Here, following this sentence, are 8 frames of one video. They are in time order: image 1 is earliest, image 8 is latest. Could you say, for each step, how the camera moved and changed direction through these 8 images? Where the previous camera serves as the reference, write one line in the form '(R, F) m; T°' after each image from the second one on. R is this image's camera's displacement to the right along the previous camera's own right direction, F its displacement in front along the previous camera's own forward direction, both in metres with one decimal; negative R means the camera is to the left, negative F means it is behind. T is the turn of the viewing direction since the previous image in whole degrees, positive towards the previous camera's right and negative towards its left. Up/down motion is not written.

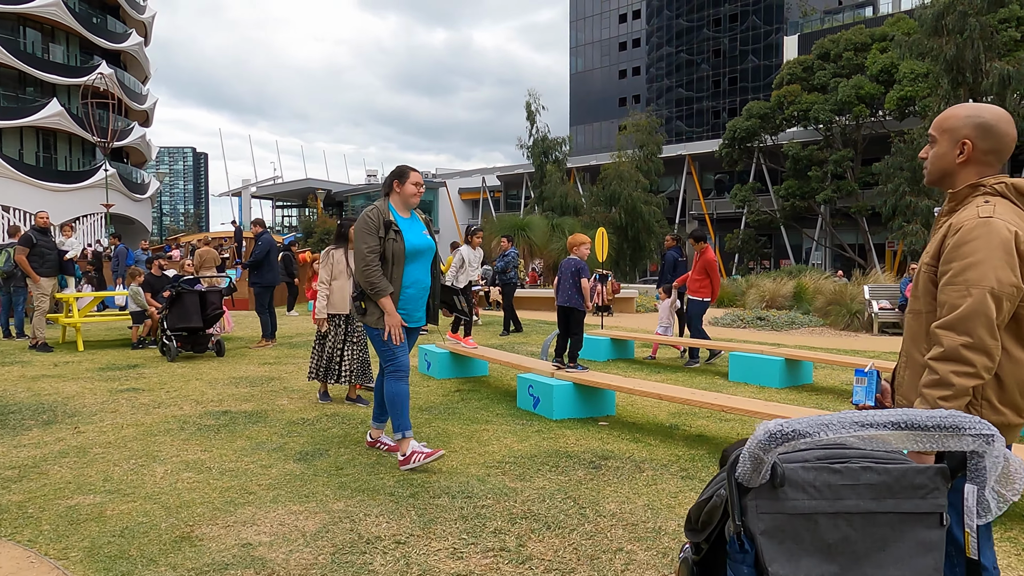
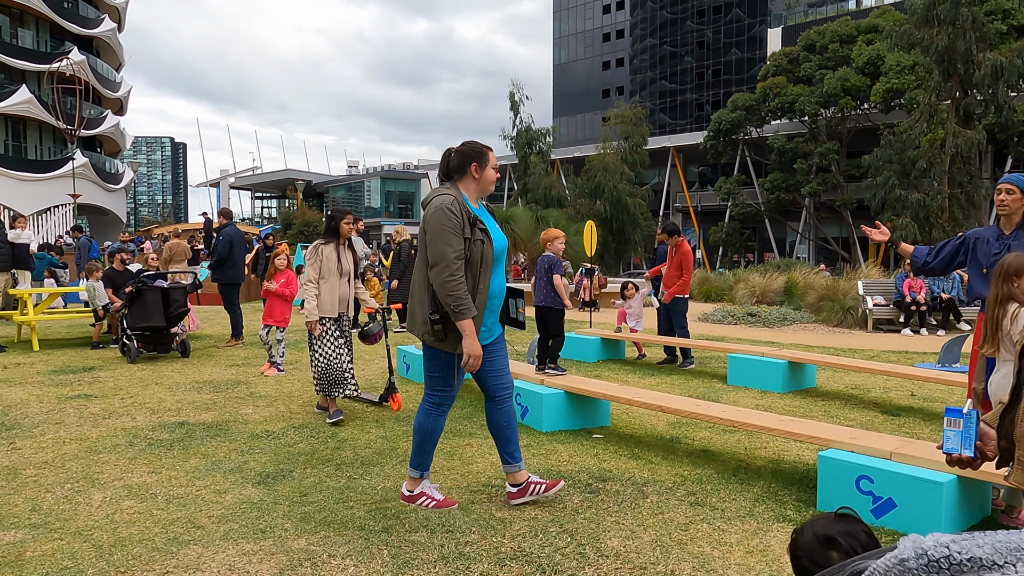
(0.0, +0.5) m; +1°
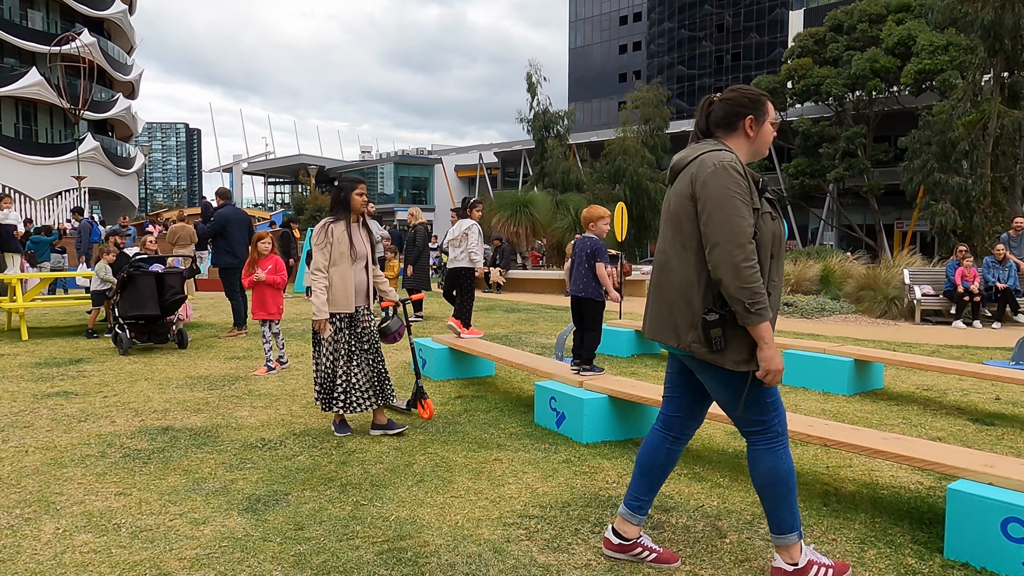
(-0.1, +0.7) m; -1°
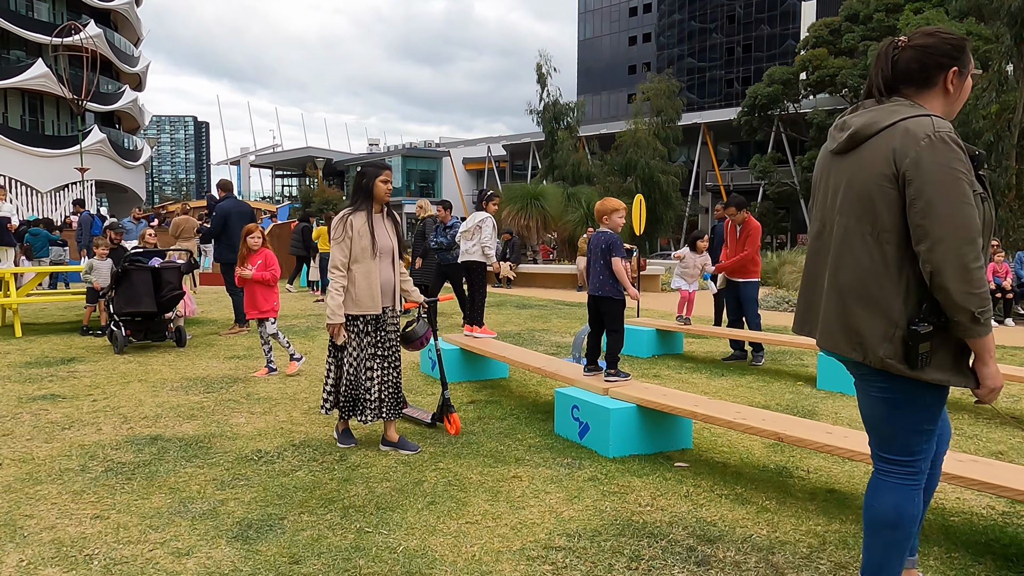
(-0.1, +0.4) m; -1°
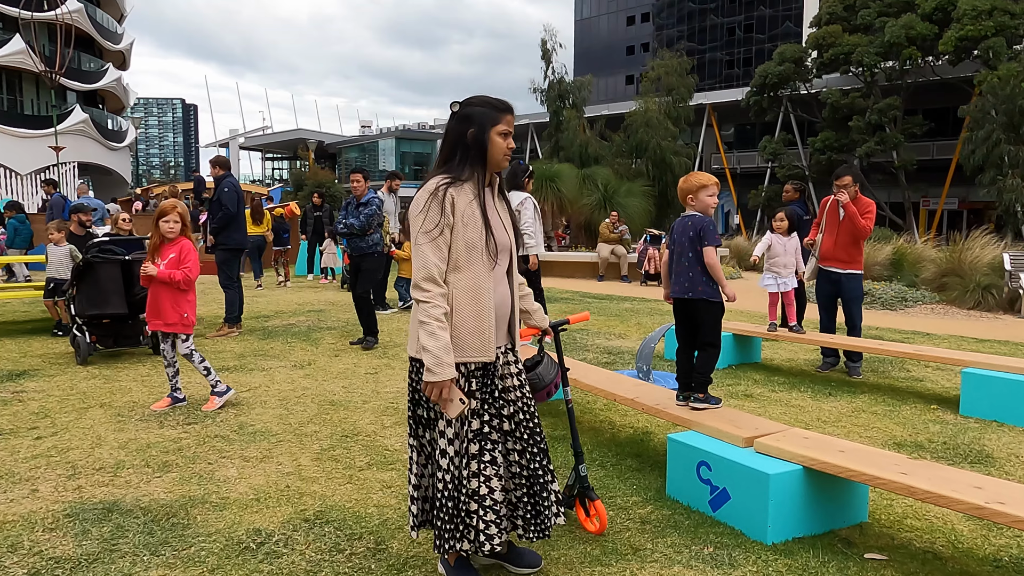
(-0.4, +1.2) m; +1°
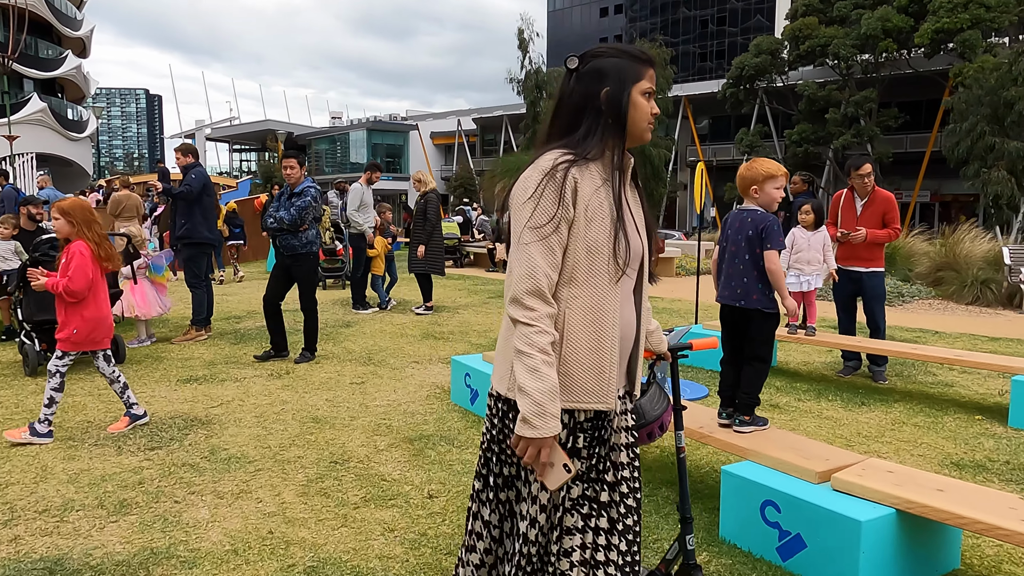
(-0.2, +0.5) m; +2°
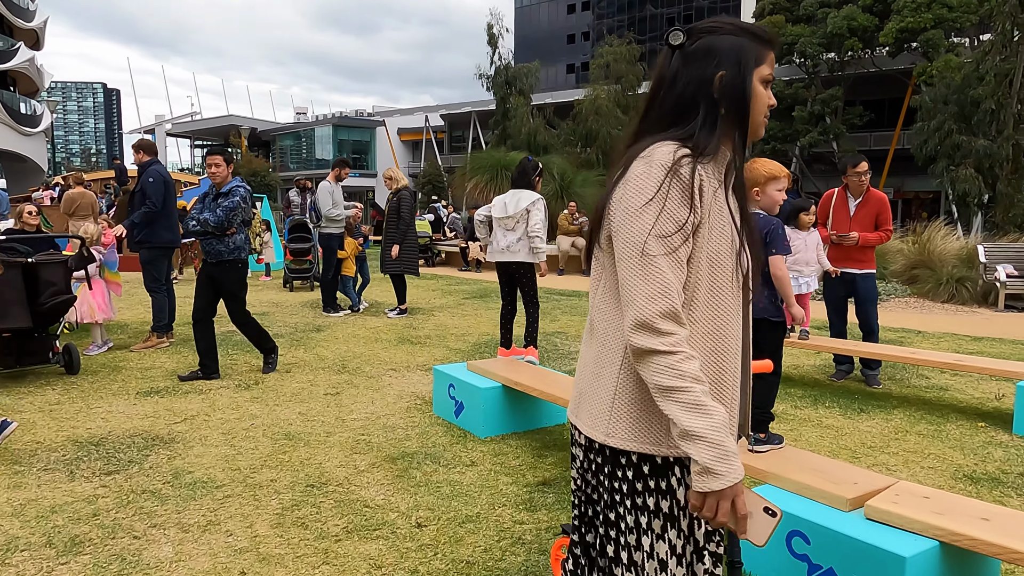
(-0.1, +0.3) m; +2°
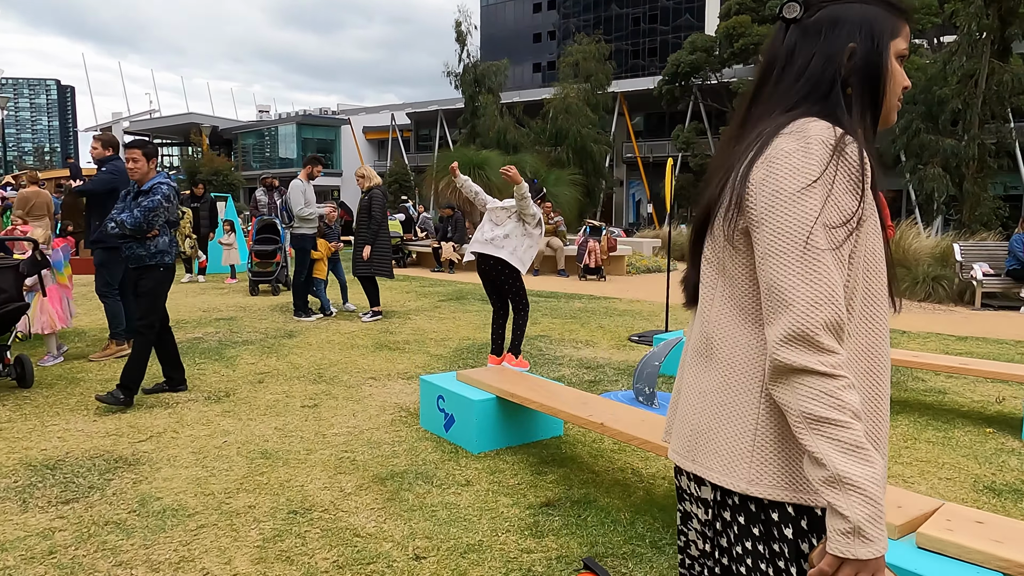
(-0.1, +0.2) m; +3°
